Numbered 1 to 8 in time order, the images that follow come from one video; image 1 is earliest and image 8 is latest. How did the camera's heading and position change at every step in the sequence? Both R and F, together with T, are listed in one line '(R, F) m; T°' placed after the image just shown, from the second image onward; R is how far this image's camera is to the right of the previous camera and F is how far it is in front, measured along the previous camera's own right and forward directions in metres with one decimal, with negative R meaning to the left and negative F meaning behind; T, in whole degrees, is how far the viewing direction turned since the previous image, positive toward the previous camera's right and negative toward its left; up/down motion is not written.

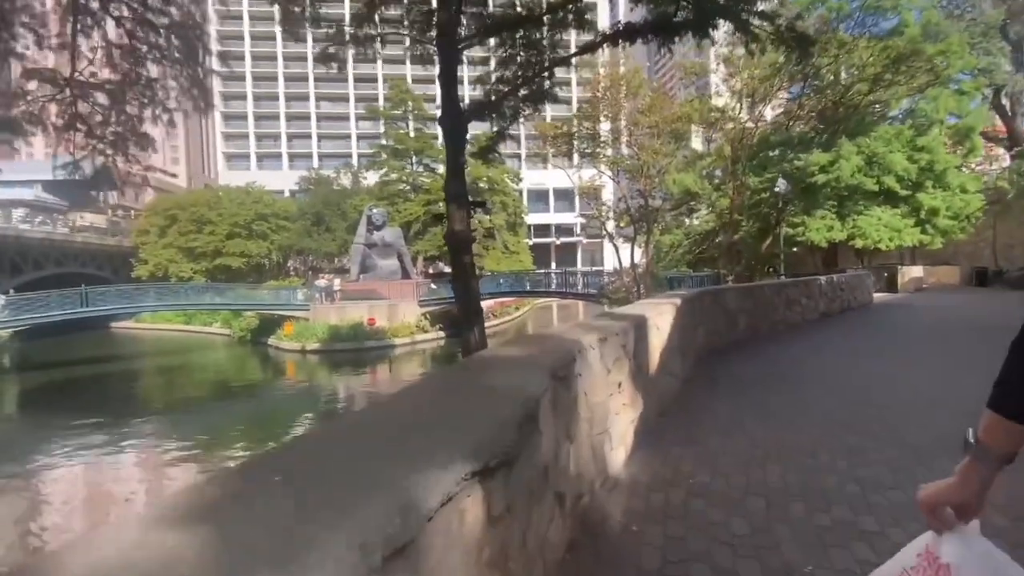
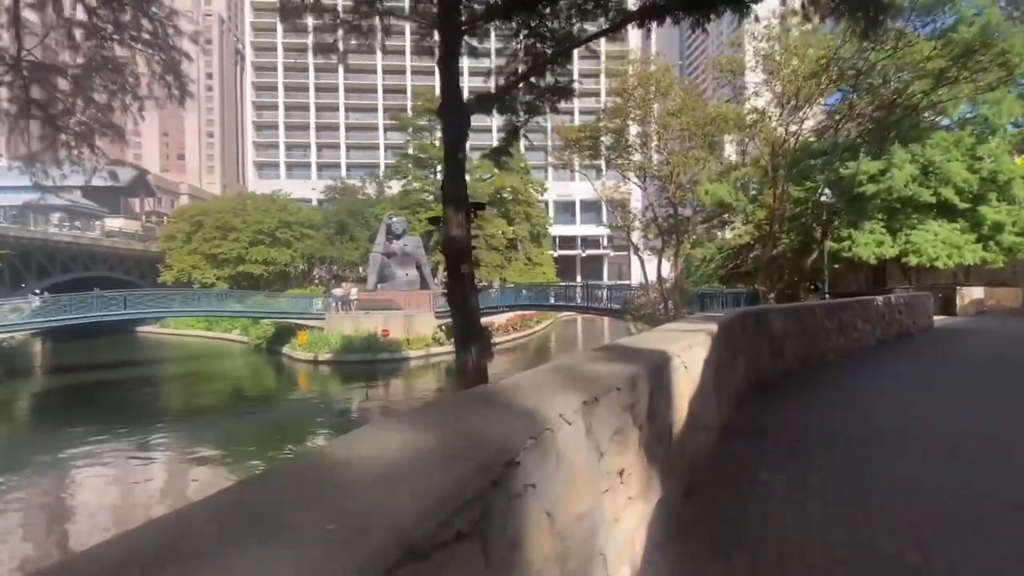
(+0.3, +1.2) m; -3°
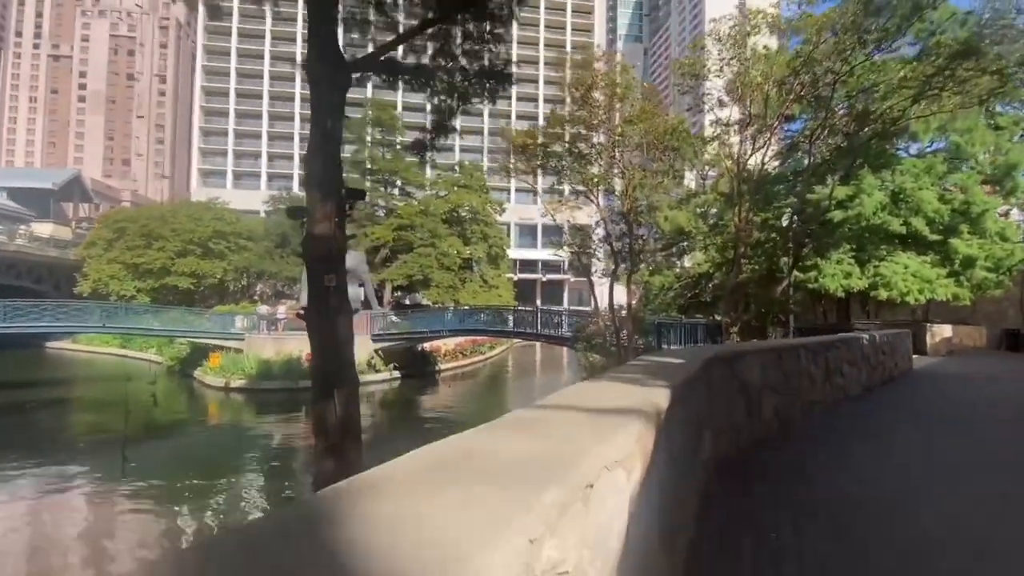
(+0.9, +2.2) m; +4°
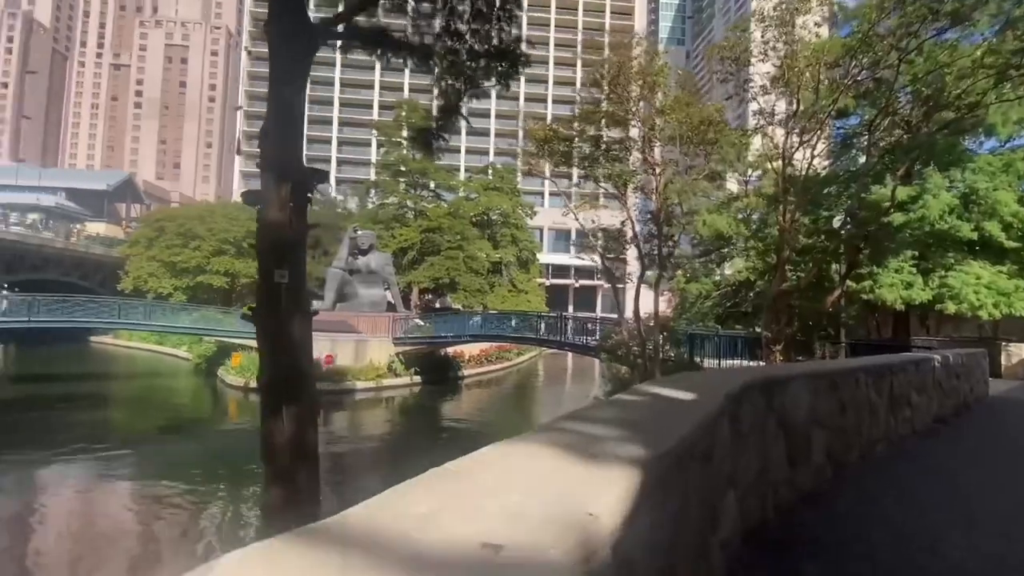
(+0.5, +1.0) m; -4°
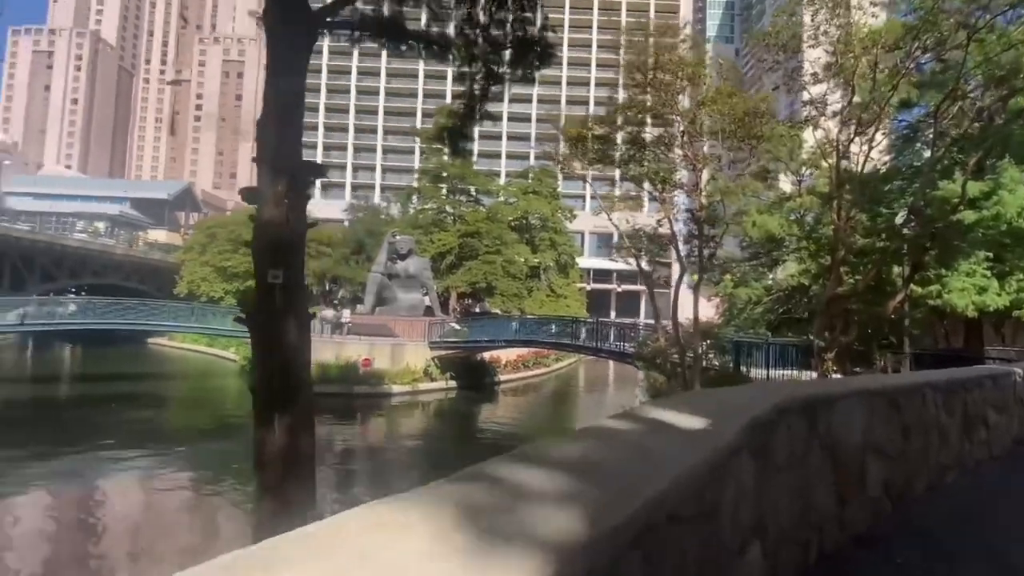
(+0.3, +0.4) m; -5°
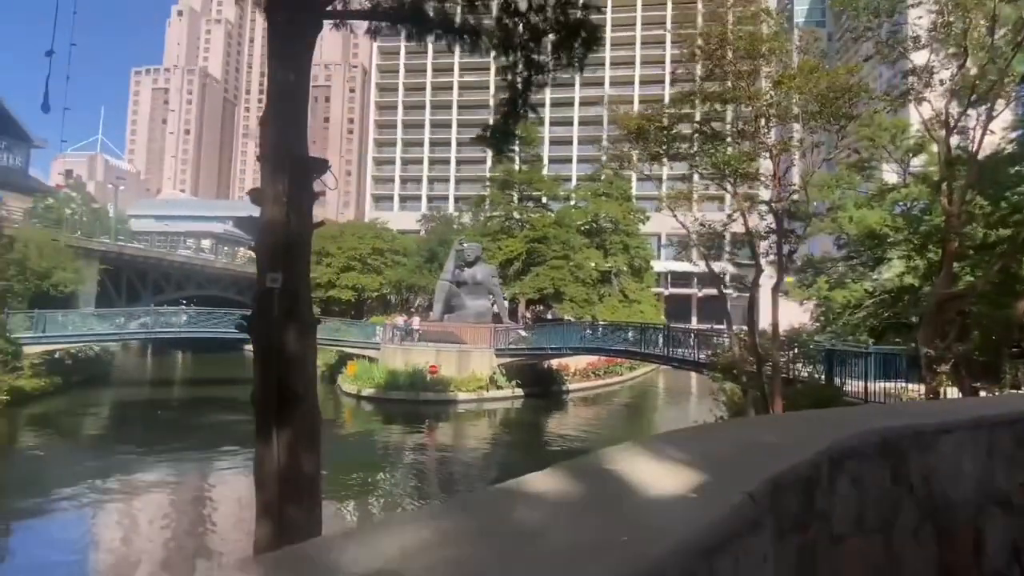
(+0.5, +0.6) m; -8°
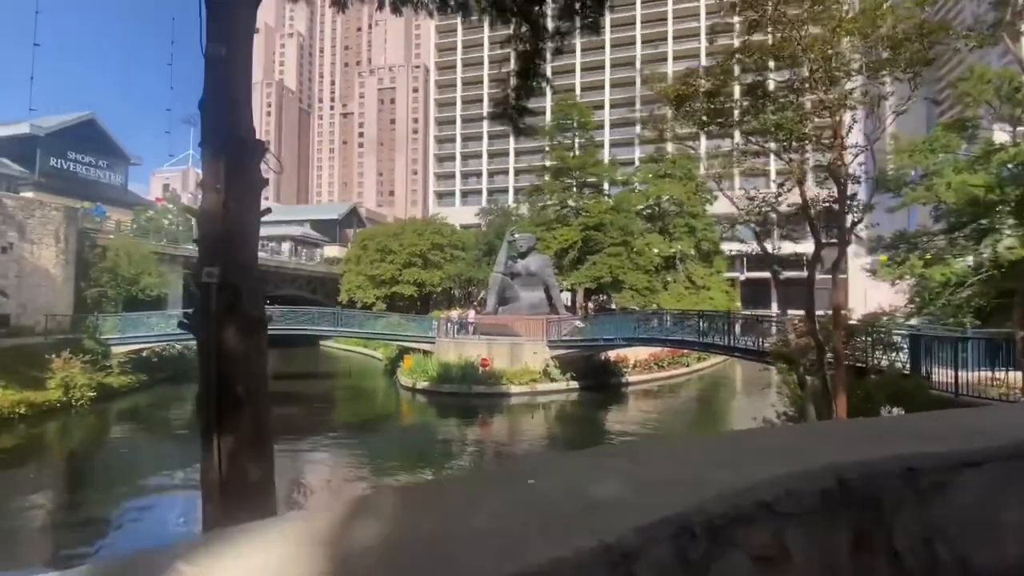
(+0.8, +0.6) m; -8°
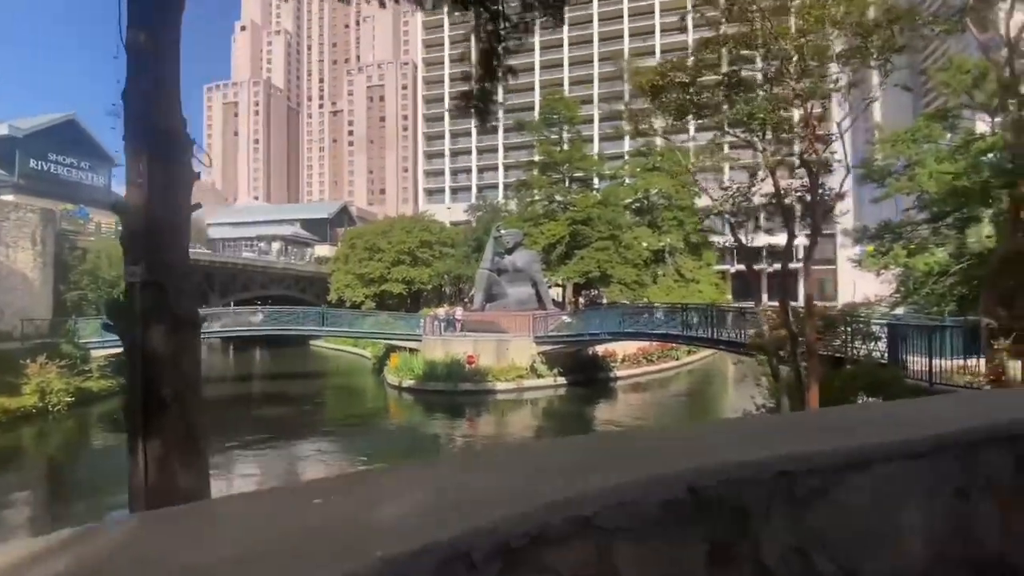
(+0.4, +0.1) m; +1°
